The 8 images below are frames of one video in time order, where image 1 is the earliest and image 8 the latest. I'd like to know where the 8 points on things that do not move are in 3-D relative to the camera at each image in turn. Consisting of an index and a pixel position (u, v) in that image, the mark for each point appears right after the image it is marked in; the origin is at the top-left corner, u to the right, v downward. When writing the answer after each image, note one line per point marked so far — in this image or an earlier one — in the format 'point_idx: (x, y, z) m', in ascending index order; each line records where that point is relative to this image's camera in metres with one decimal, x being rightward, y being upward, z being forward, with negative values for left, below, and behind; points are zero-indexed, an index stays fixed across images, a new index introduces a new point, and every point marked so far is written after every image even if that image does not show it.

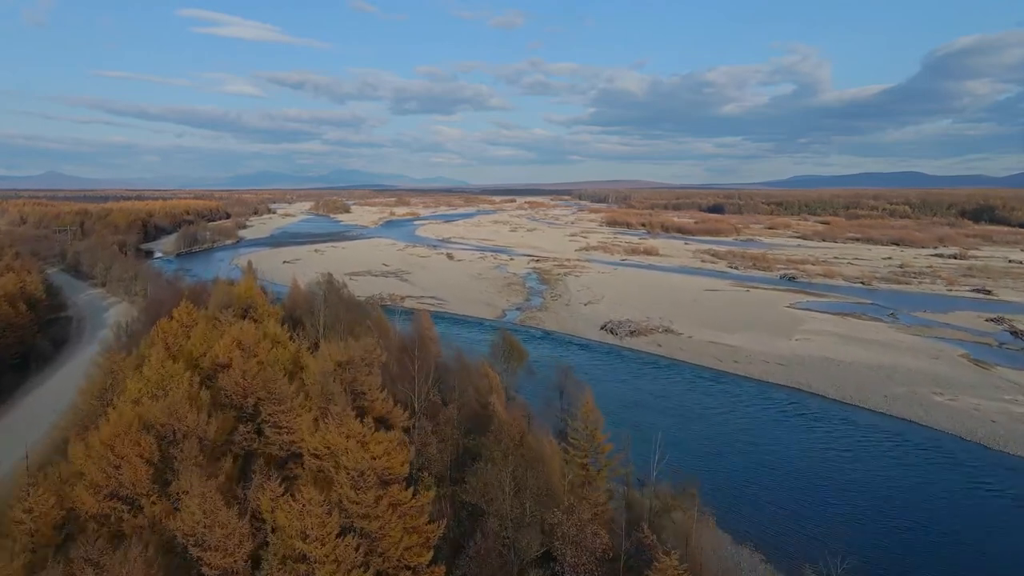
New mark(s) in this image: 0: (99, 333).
0: (-9.0, -1.1, +19.8) m
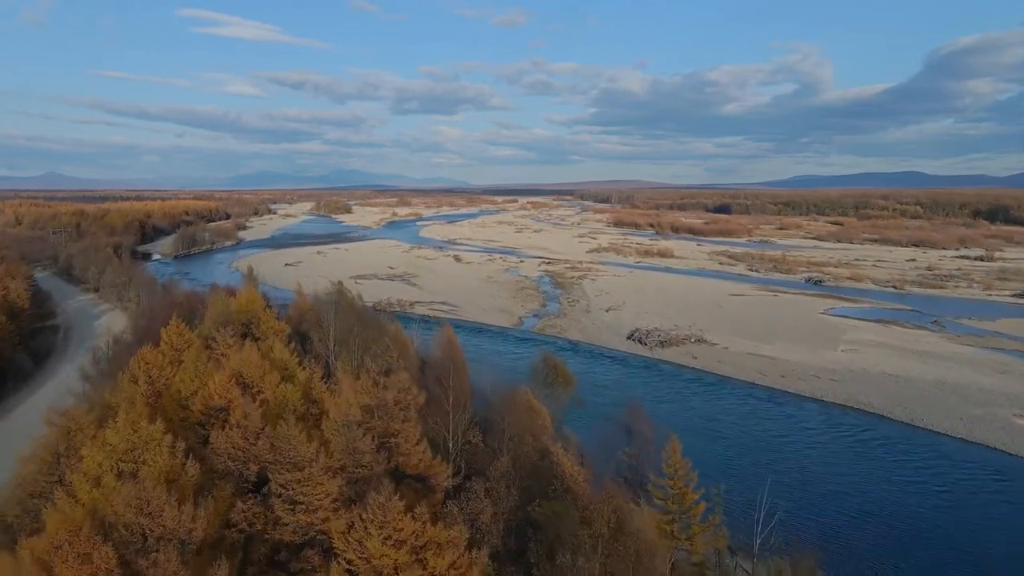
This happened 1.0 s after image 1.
0: (-8.5, -1.2, +18.3) m
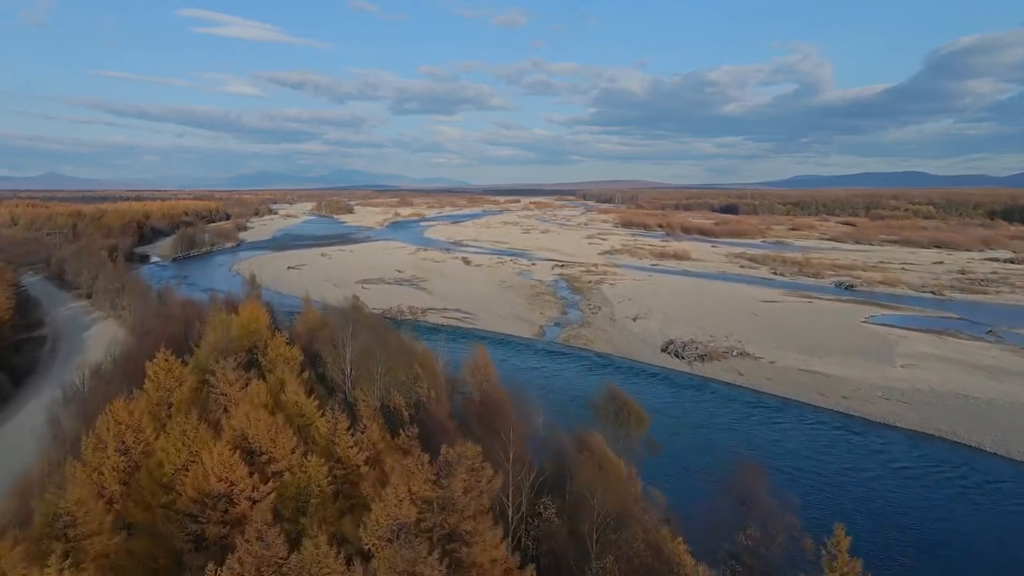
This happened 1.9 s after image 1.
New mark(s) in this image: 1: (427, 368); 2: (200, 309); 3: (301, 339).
0: (-8.0, -1.4, +16.6) m
1: (-1.0, -0.9, +10.7) m
2: (-5.5, -0.4, +15.9) m
3: (-3.0, -0.7, +12.7) m
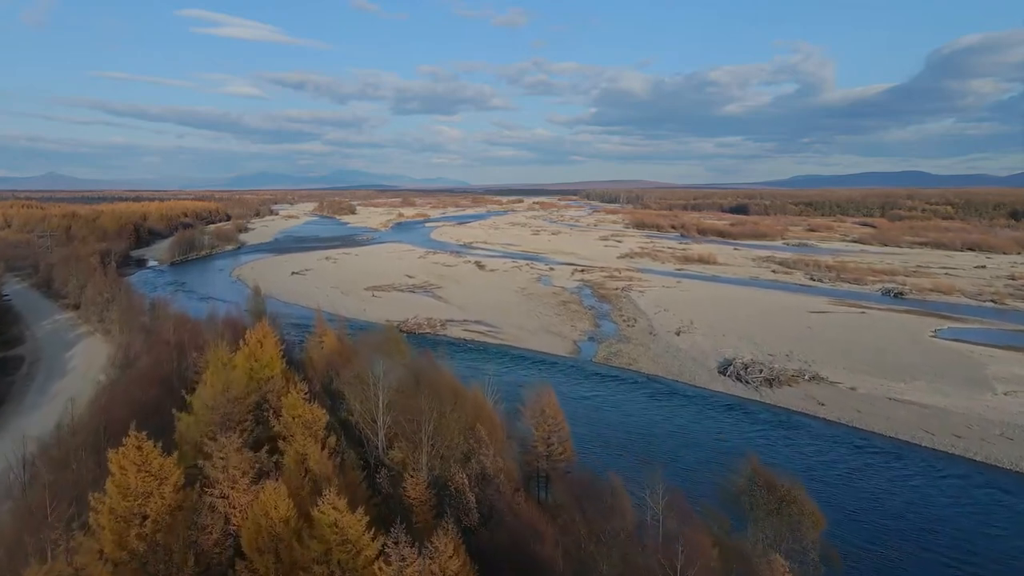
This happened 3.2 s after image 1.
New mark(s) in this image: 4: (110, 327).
0: (-7.3, -1.7, +14.4) m
1: (-0.3, -1.2, +8.4) m
2: (-4.7, -0.7, +13.6) m
3: (-2.3, -1.0, +10.4) m
4: (-8.7, -0.8, +19.6) m
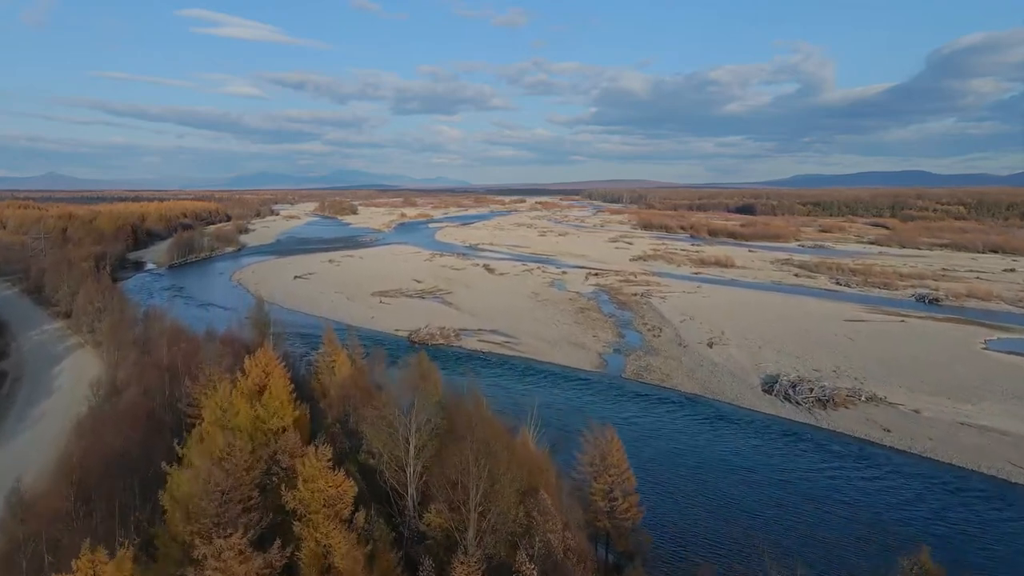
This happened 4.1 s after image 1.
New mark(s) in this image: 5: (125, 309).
0: (-6.8, -1.9, +12.9) m
1: (+0.2, -1.4, +6.9) m
2: (-4.3, -0.8, +12.2) m
3: (-1.8, -1.2, +9.0) m
4: (-8.3, -1.0, +18.2) m
5: (-8.5, -0.5, +19.9) m
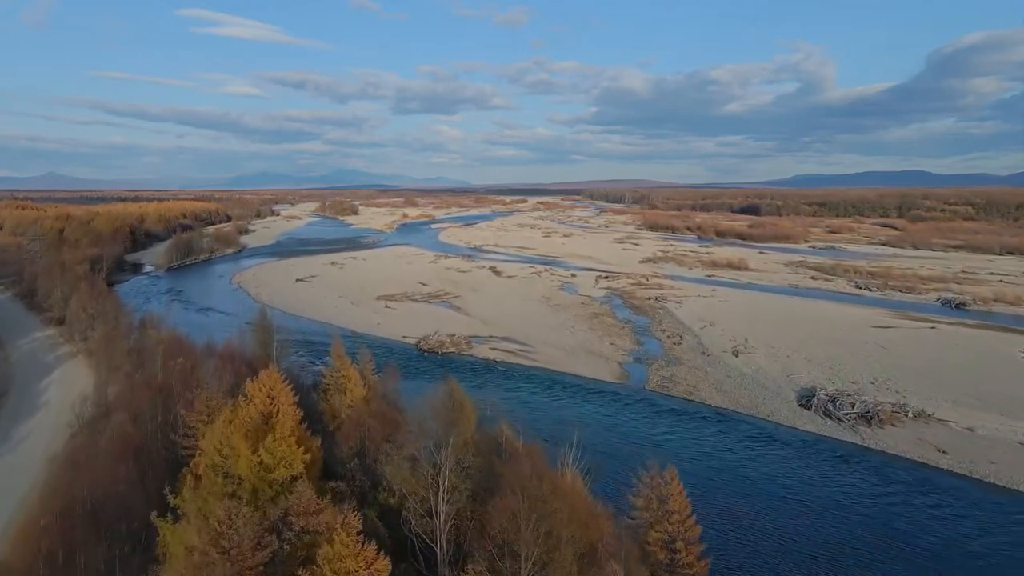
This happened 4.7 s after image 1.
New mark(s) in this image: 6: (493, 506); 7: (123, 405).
0: (-6.5, -2.0, +11.9) m
1: (+0.5, -1.5, +5.9) m
2: (-4.0, -1.0, +11.2) m
3: (-1.5, -1.3, +8.0) m
4: (-7.9, -1.2, +17.2) m
5: (-8.2, -0.6, +18.9) m
6: (-0.1, -1.4, +6.1) m
7: (-4.2, -1.2, +9.9) m
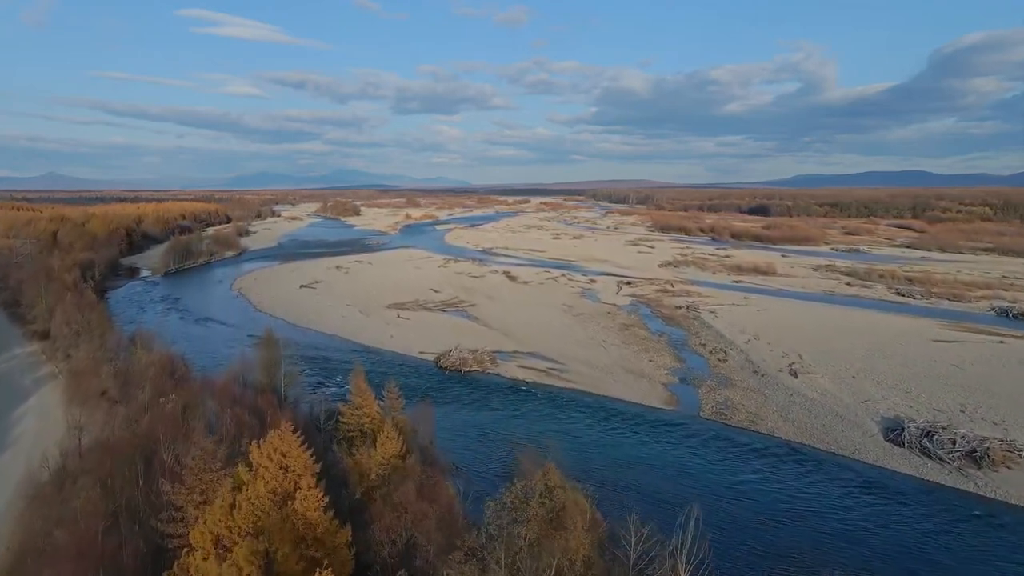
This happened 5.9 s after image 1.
0: (-5.9, -2.3, +10.0) m
1: (+1.1, -1.8, +4.0) m
2: (-3.4, -1.2, +9.2) m
3: (-0.9, -1.6, +6.0) m
4: (-7.3, -1.4, +15.2) m
5: (-7.5, -0.9, +16.9) m
6: (+0.5, -1.6, +4.2) m
7: (-3.6, -1.5, +8.0) m
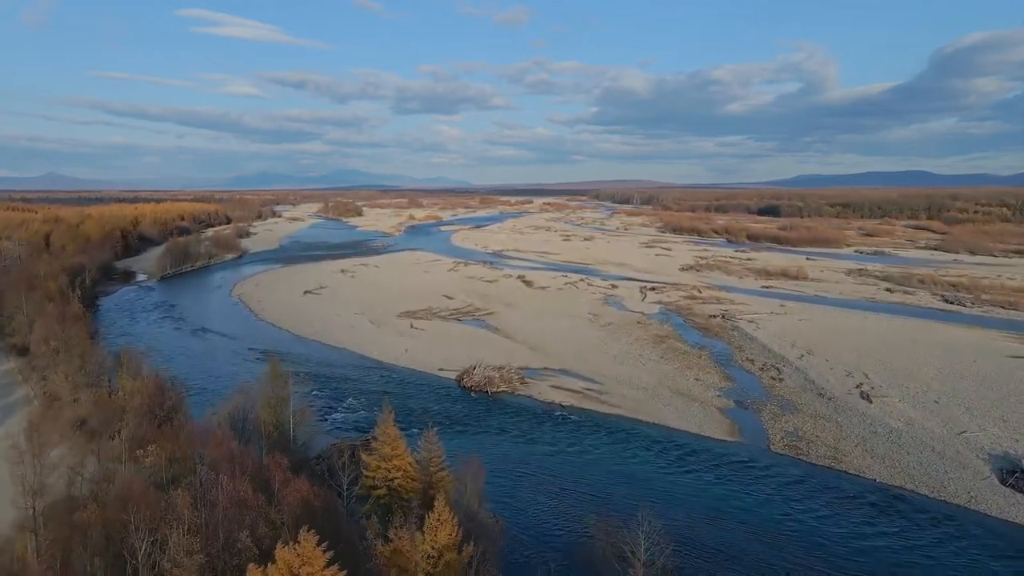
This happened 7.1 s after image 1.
0: (-5.3, -2.5, +8.0) m
1: (+1.7, -2.0, +2.0) m
2: (-2.8, -1.4, +7.2) m
3: (-0.3, -1.8, +4.0) m
4: (-6.7, -1.6, +13.2) m
5: (-6.9, -1.1, +14.9) m
6: (+1.1, -1.8, +2.2) m
7: (-3.0, -1.7, +6.0) m
